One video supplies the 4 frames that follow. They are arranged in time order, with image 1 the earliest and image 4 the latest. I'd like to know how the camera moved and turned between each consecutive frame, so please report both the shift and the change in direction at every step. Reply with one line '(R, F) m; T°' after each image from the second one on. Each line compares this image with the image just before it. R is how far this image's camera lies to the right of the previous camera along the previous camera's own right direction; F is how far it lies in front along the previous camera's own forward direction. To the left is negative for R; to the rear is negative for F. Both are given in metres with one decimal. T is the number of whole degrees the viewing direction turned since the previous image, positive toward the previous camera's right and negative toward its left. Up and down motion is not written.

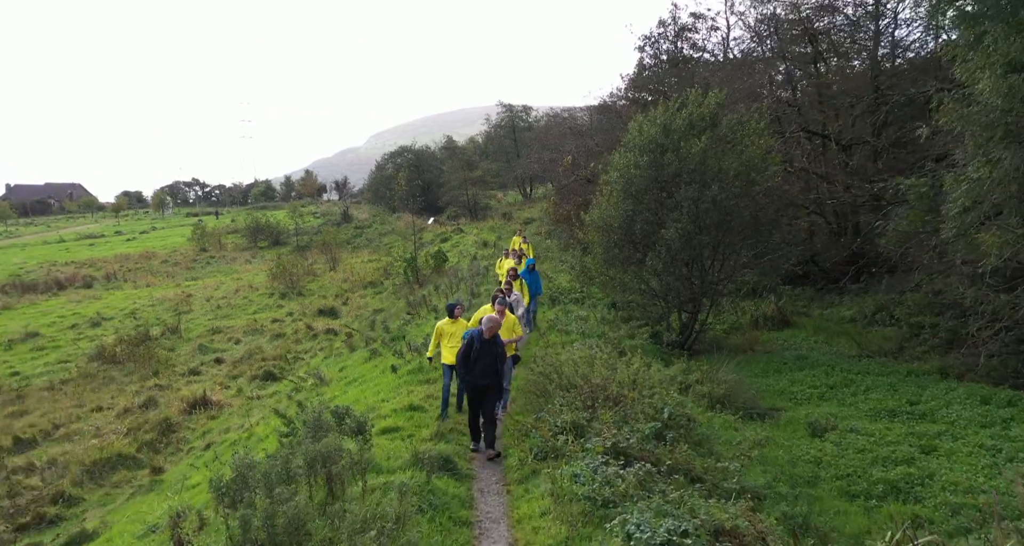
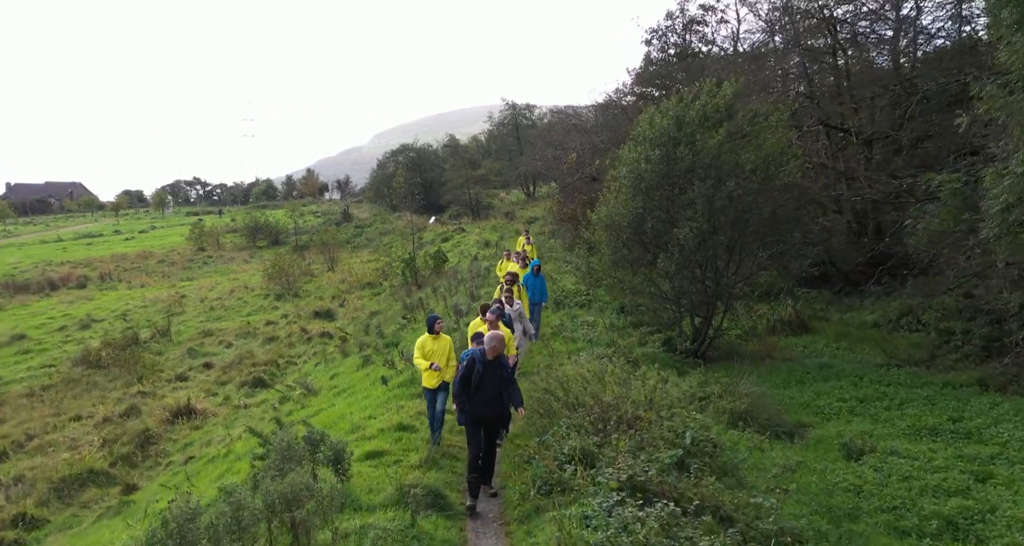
(0.0, +1.4) m; 0°
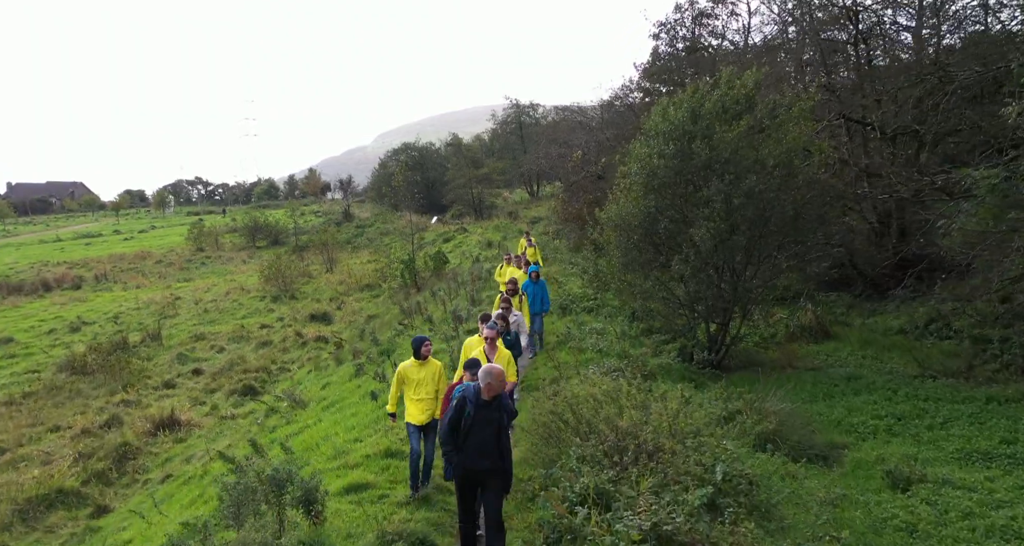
(0.0, +1.4) m; 0°
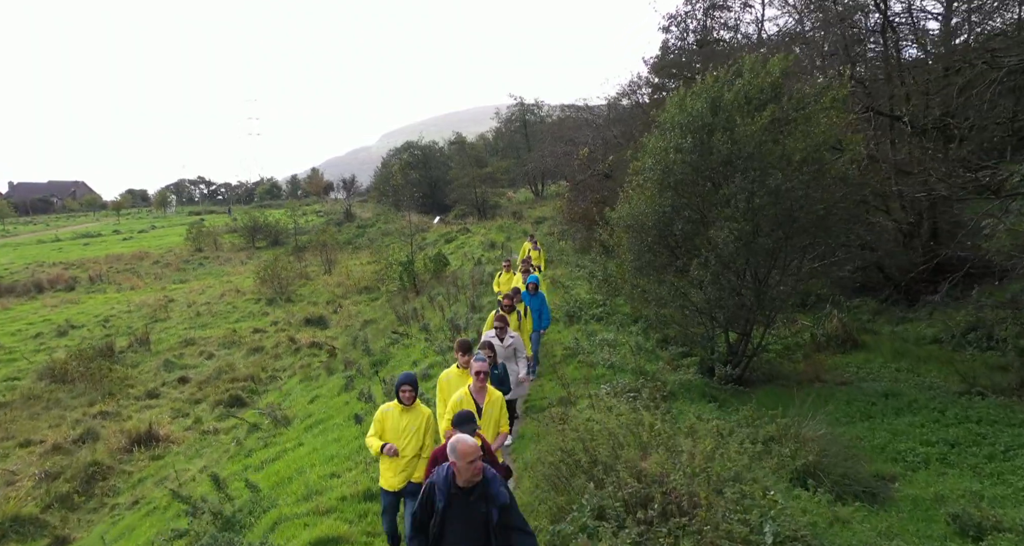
(0.0, +1.6) m; 0°
